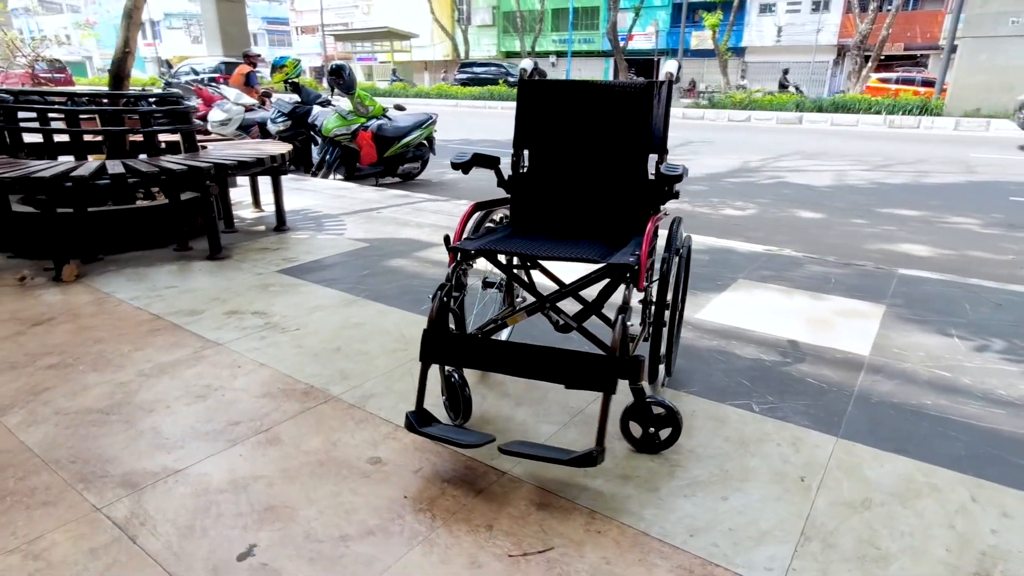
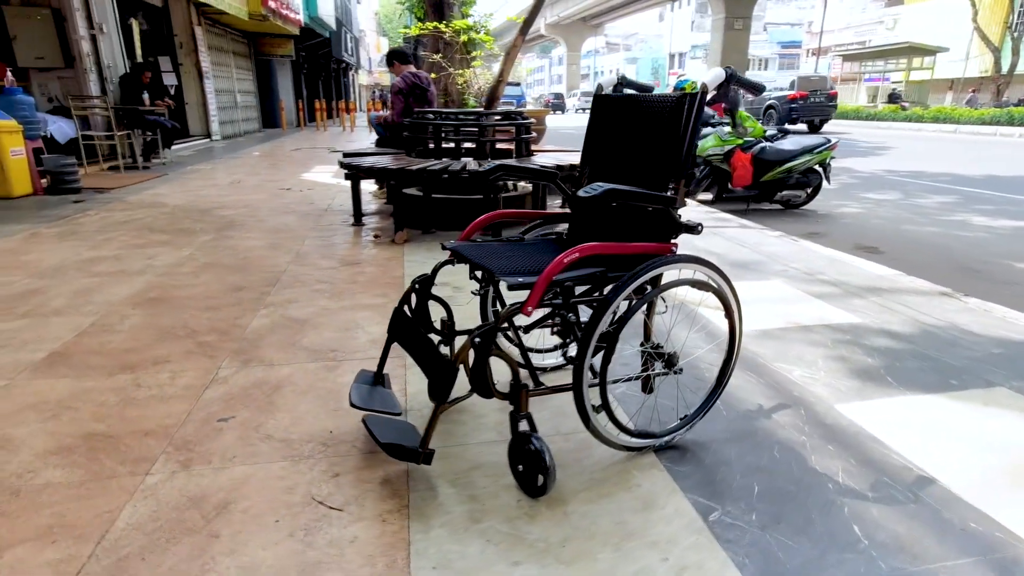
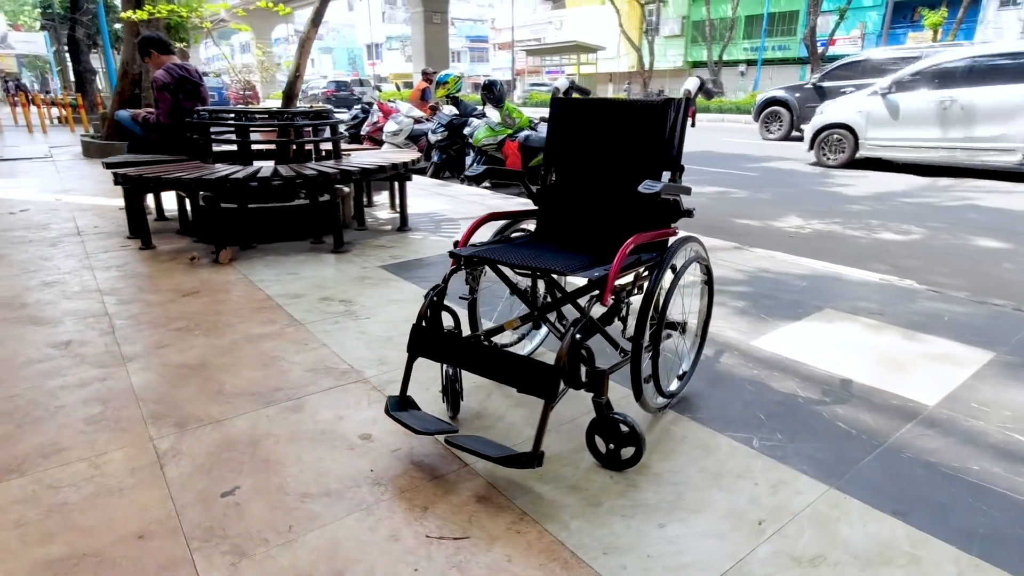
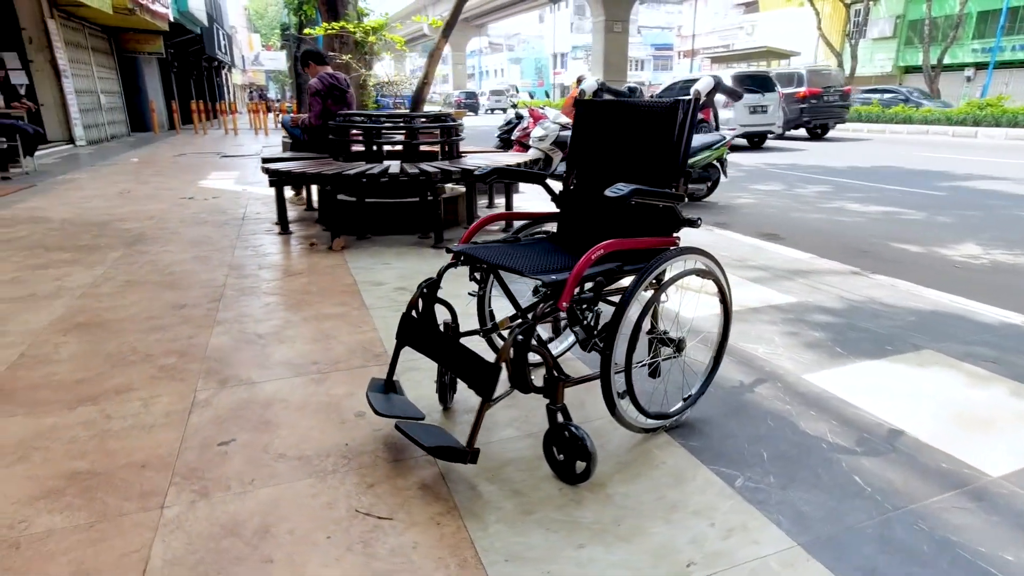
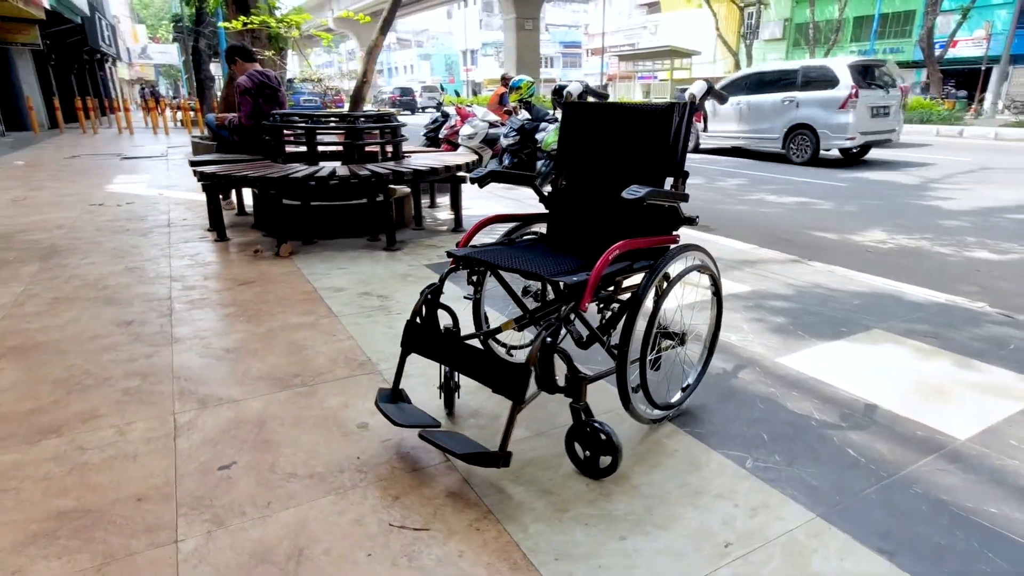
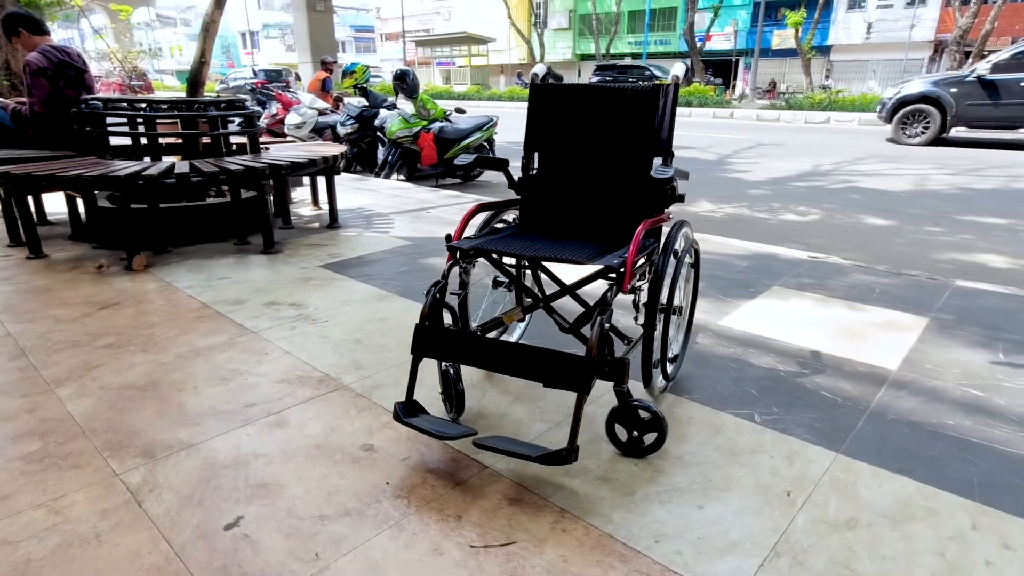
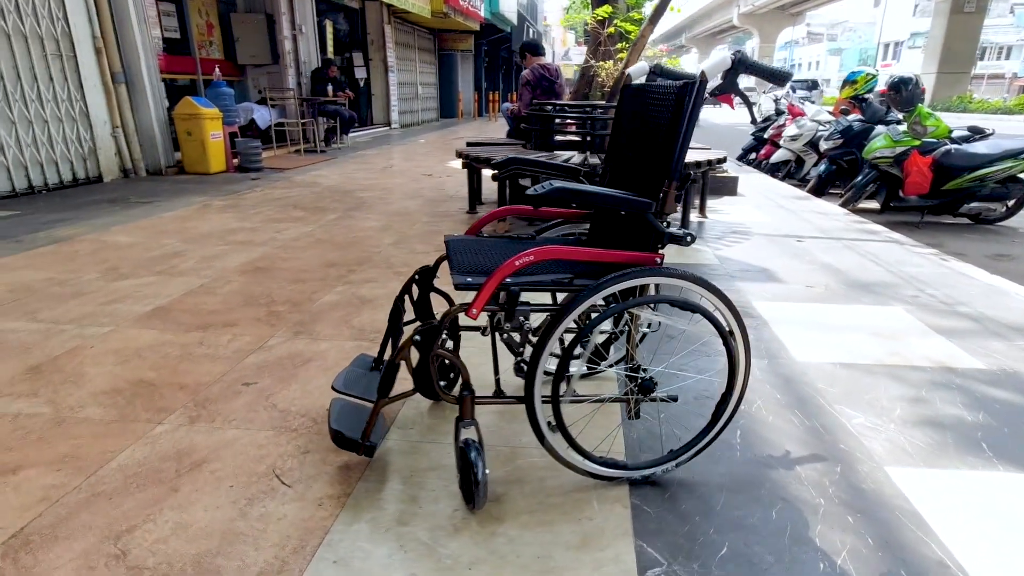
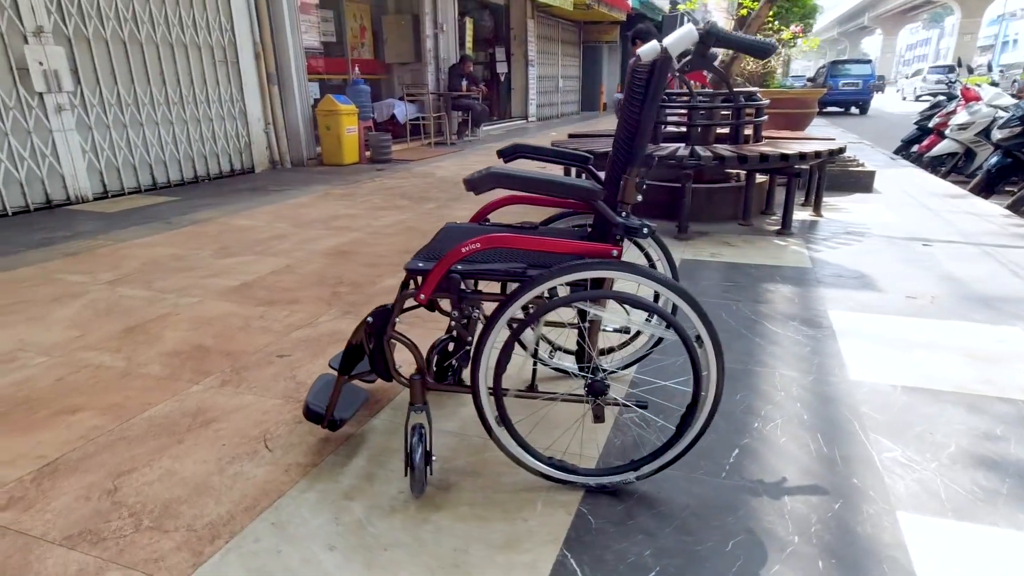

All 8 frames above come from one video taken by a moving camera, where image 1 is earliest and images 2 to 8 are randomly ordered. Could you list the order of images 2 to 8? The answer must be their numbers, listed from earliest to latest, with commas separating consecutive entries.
6, 3, 5, 4, 2, 7, 8
